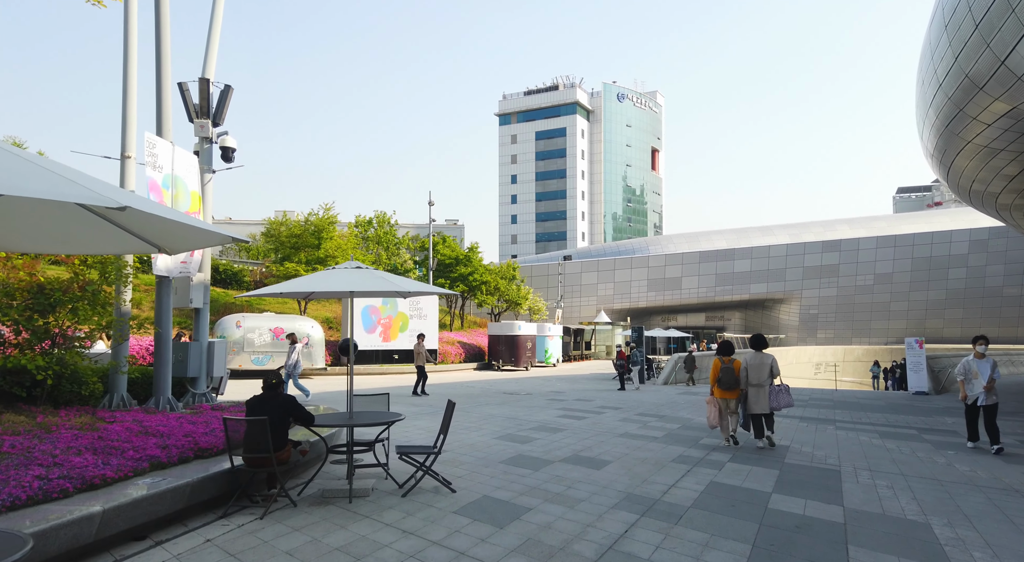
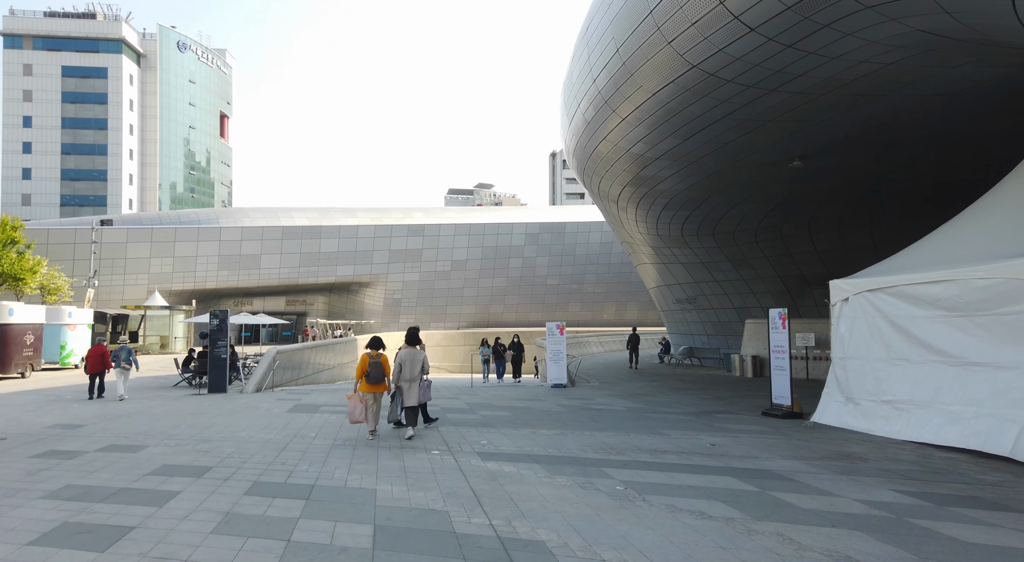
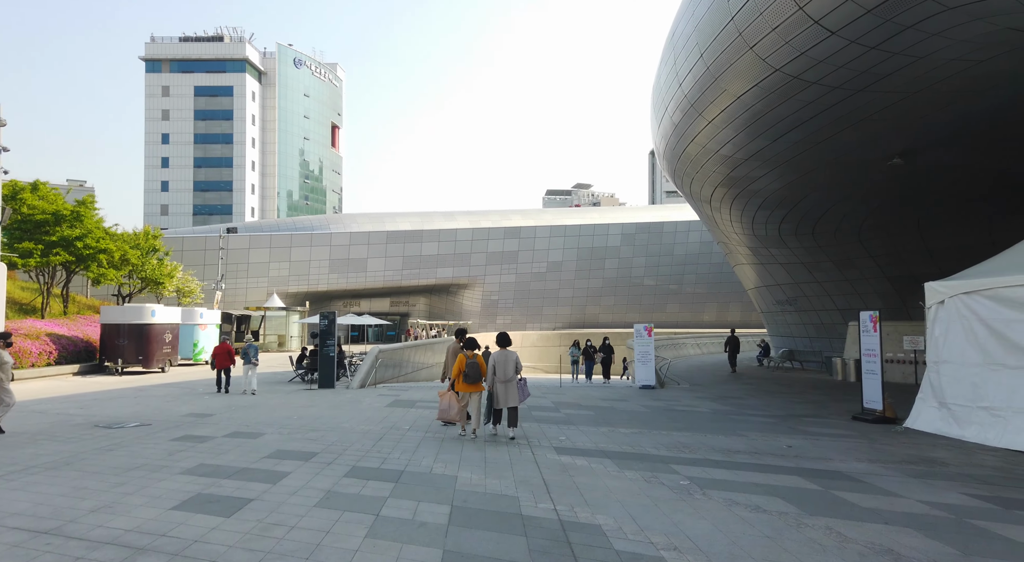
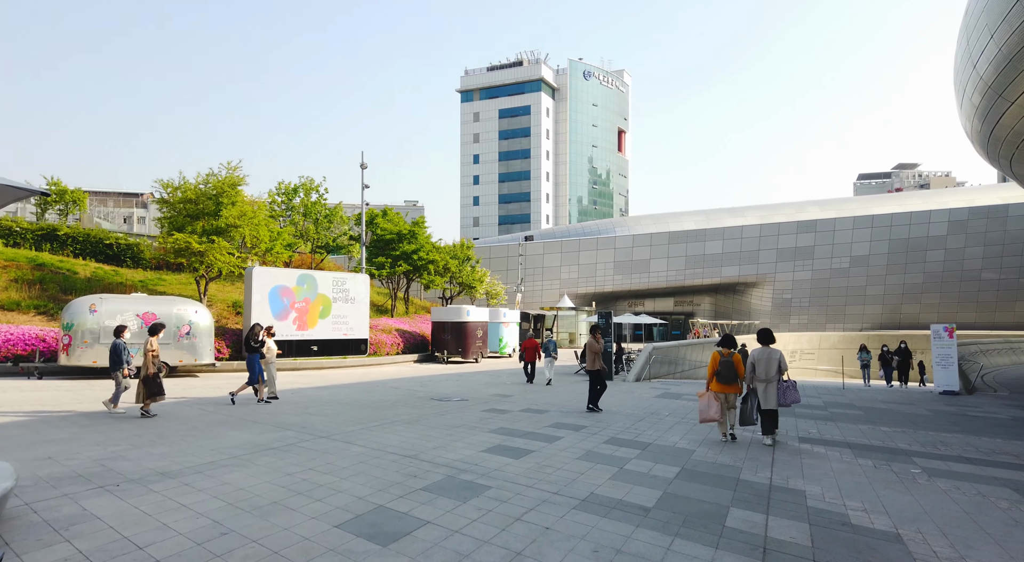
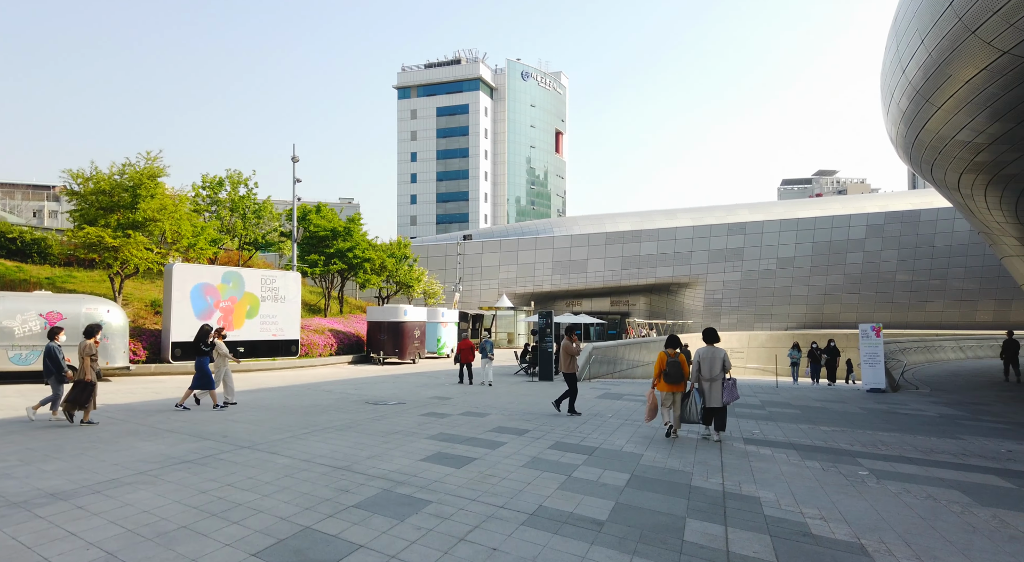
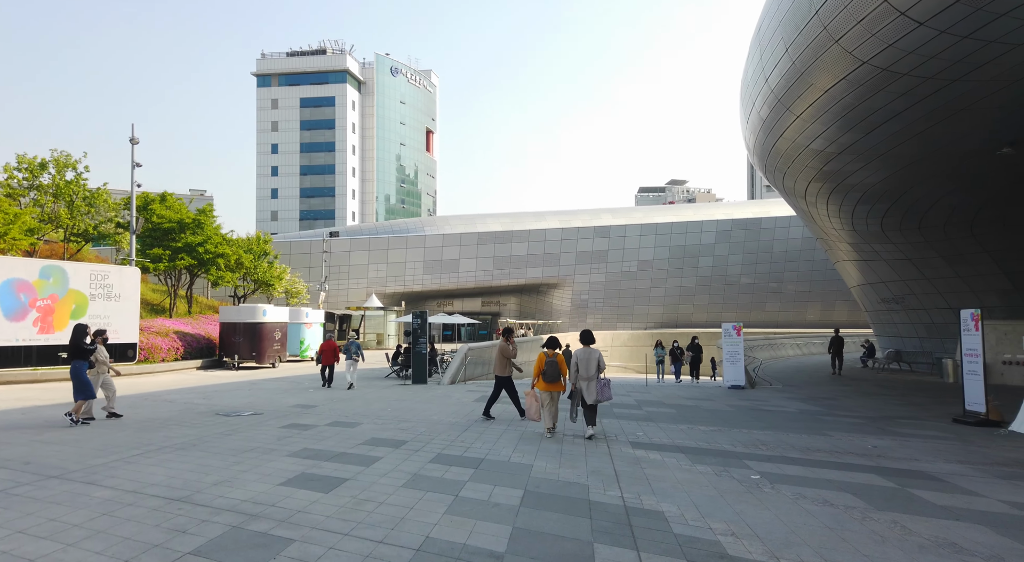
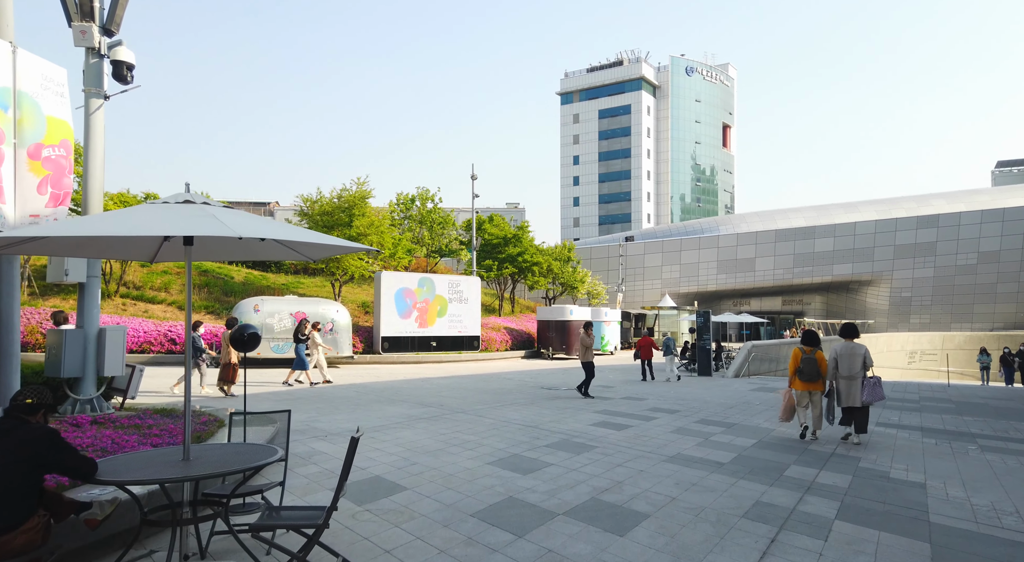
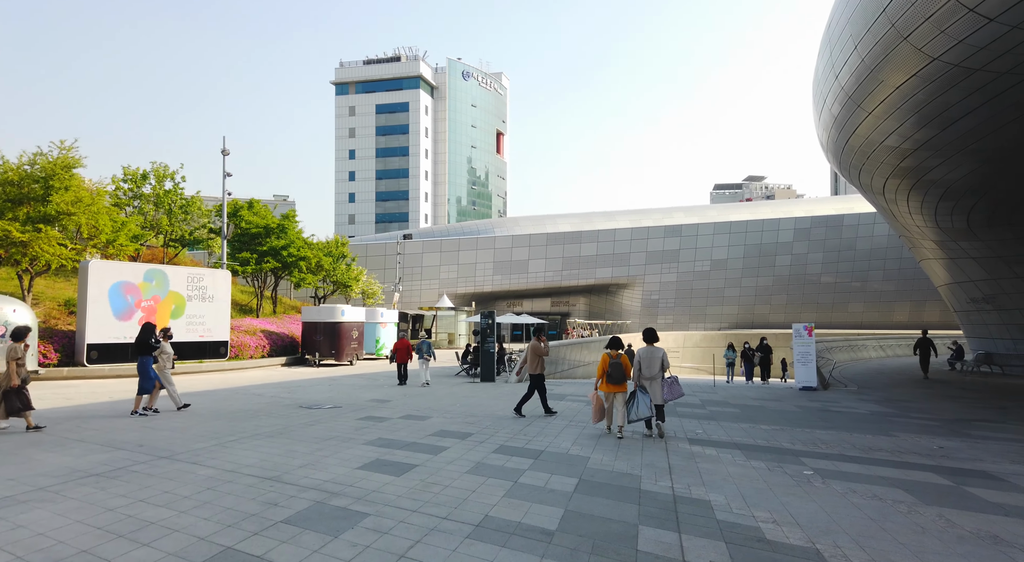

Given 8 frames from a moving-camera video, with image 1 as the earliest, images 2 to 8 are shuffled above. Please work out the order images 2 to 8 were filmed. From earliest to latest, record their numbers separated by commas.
7, 4, 5, 8, 6, 3, 2
